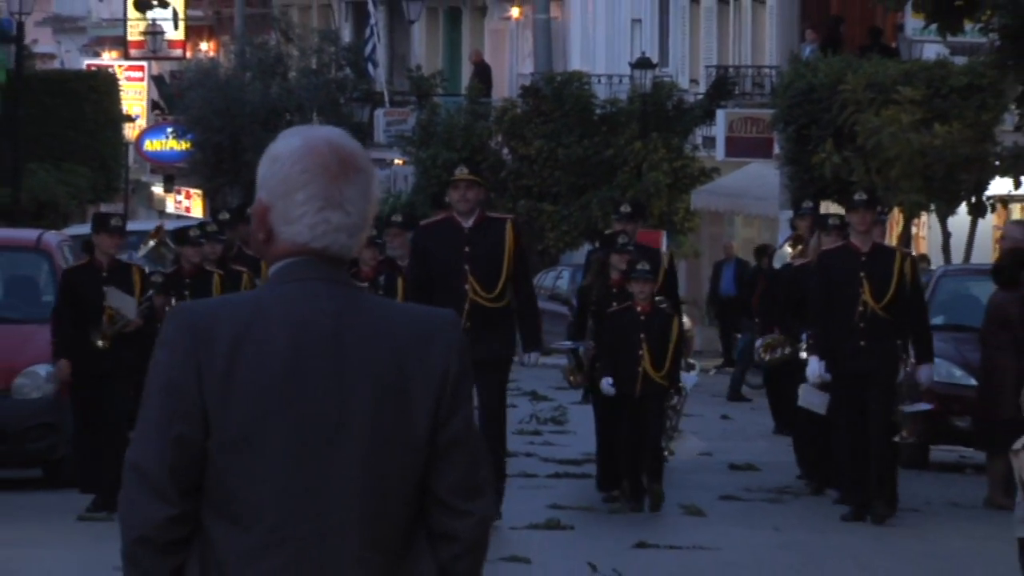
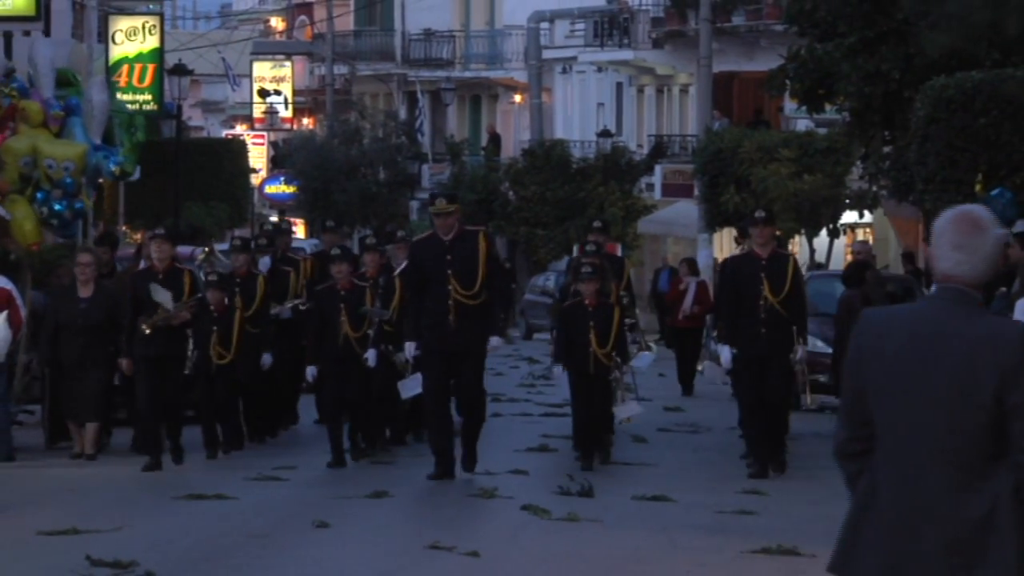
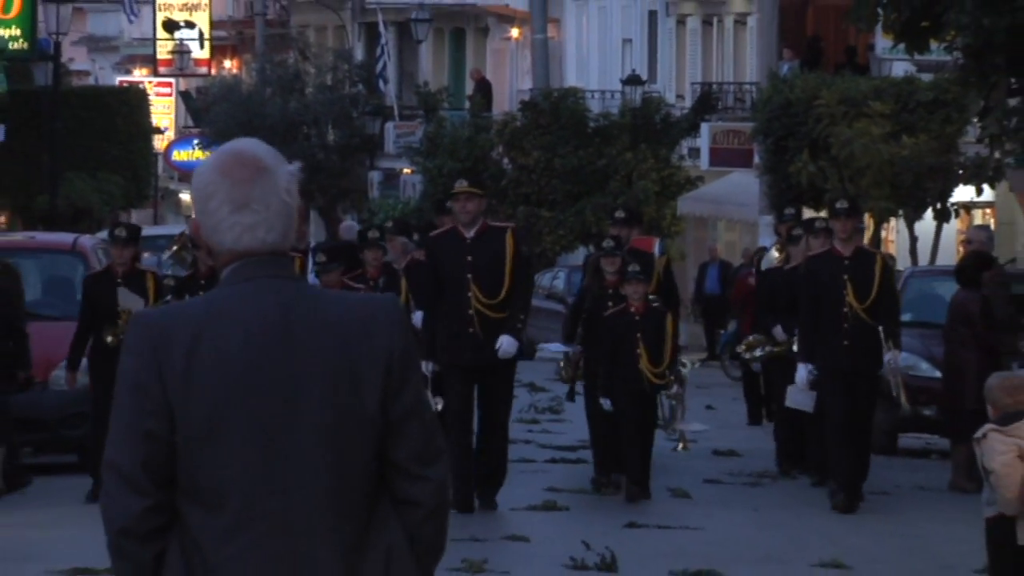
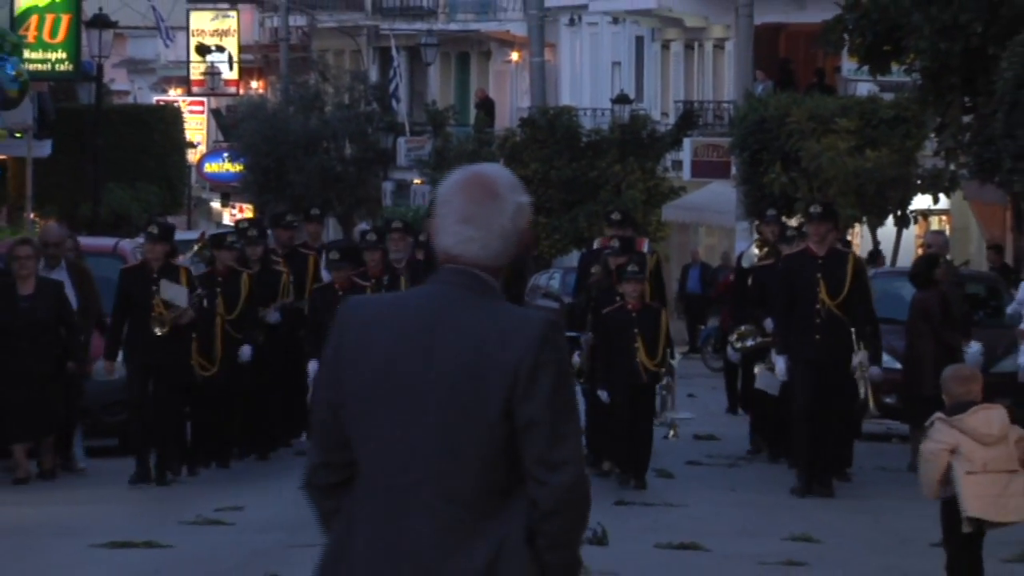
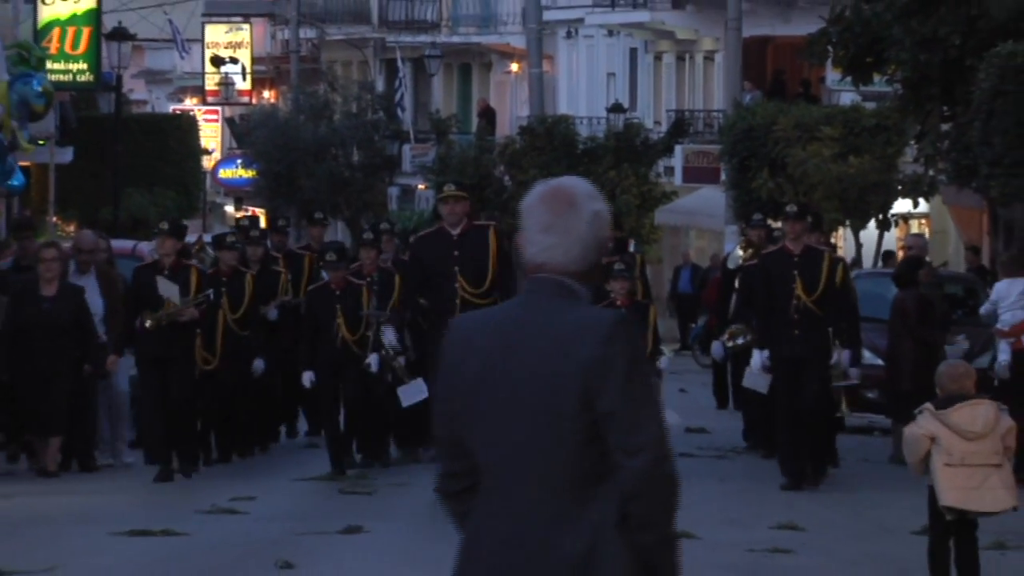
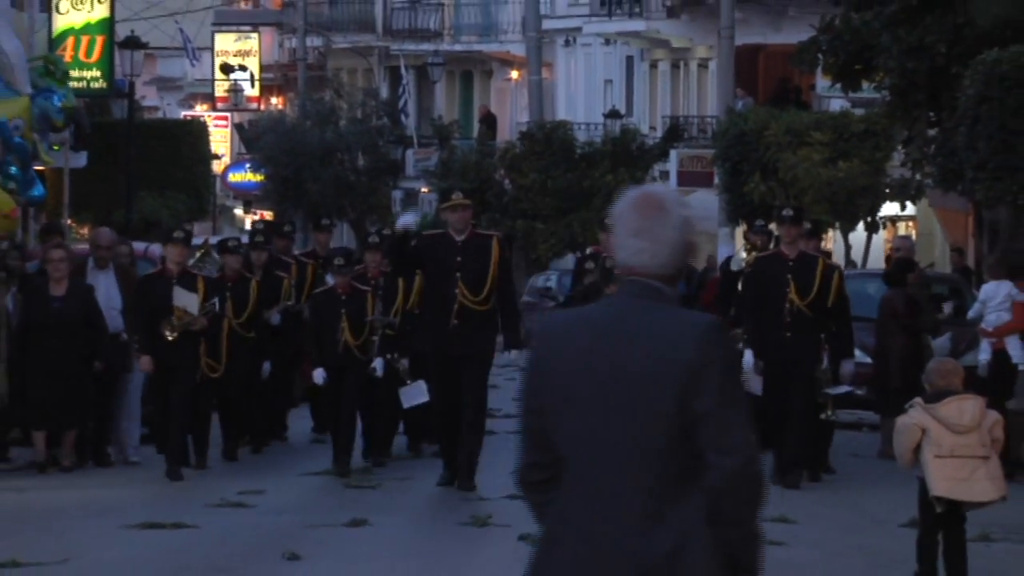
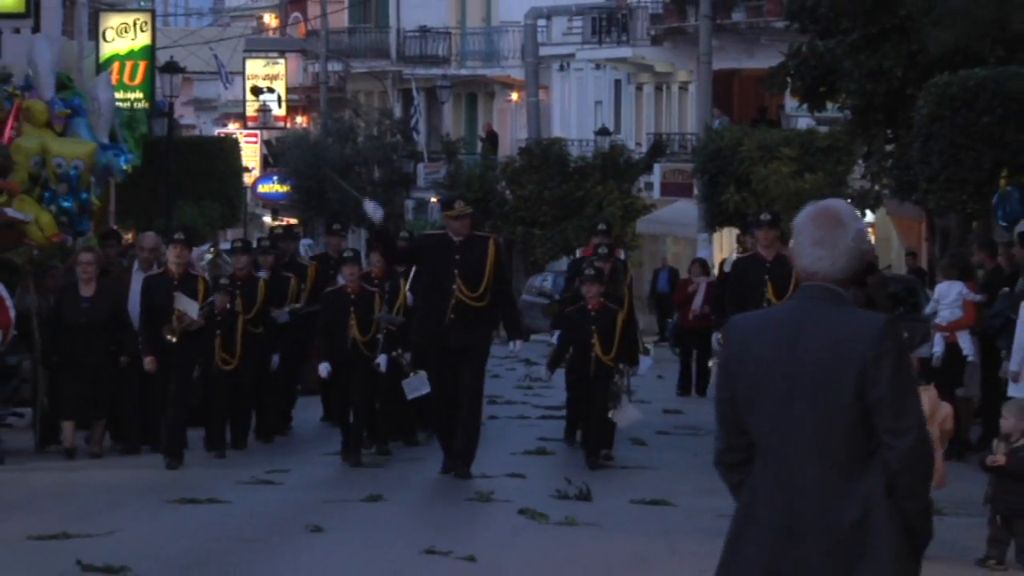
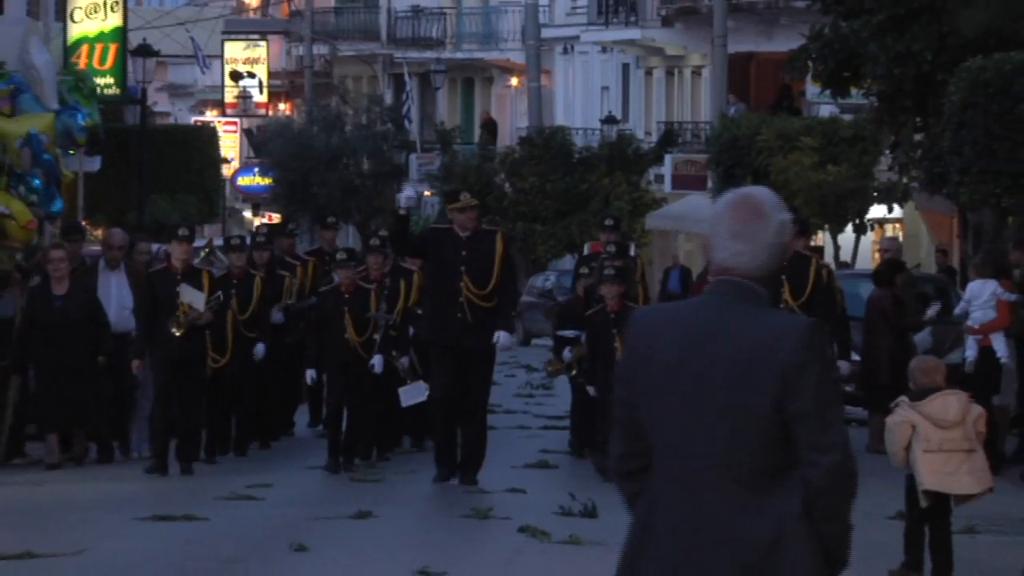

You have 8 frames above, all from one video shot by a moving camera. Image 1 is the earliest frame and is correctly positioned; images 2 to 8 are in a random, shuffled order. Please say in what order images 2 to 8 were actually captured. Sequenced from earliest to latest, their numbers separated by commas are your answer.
3, 4, 5, 6, 8, 7, 2
